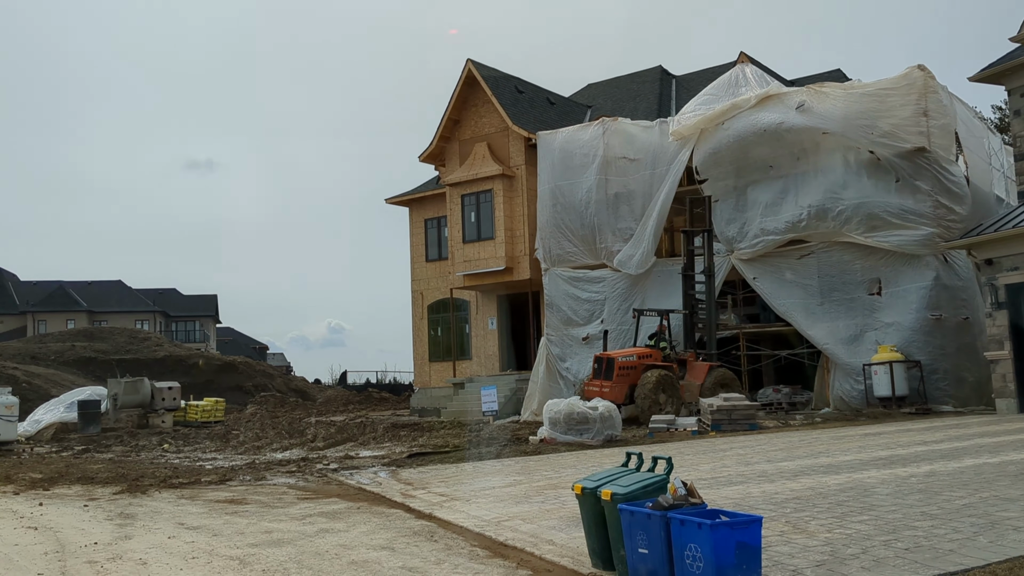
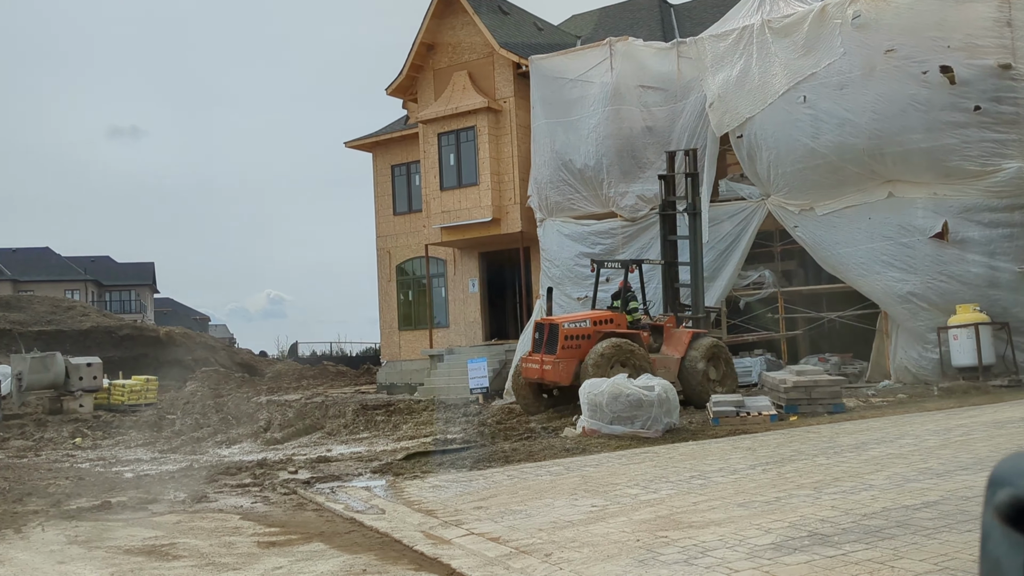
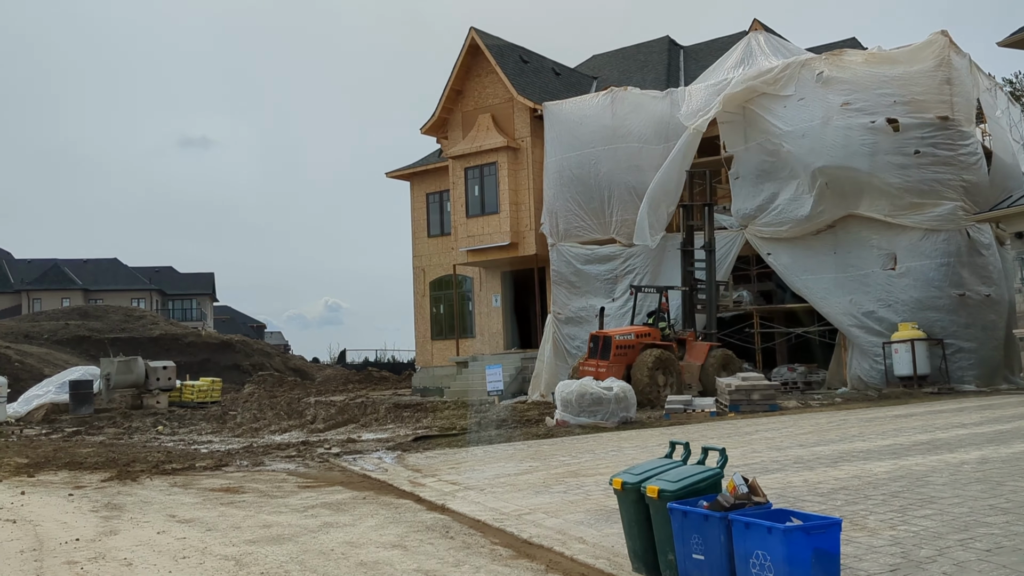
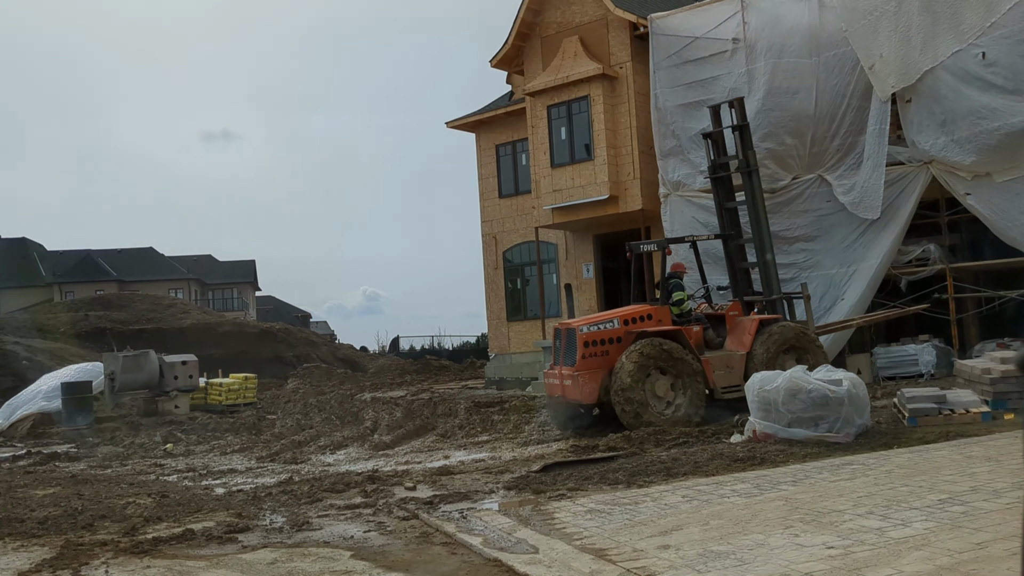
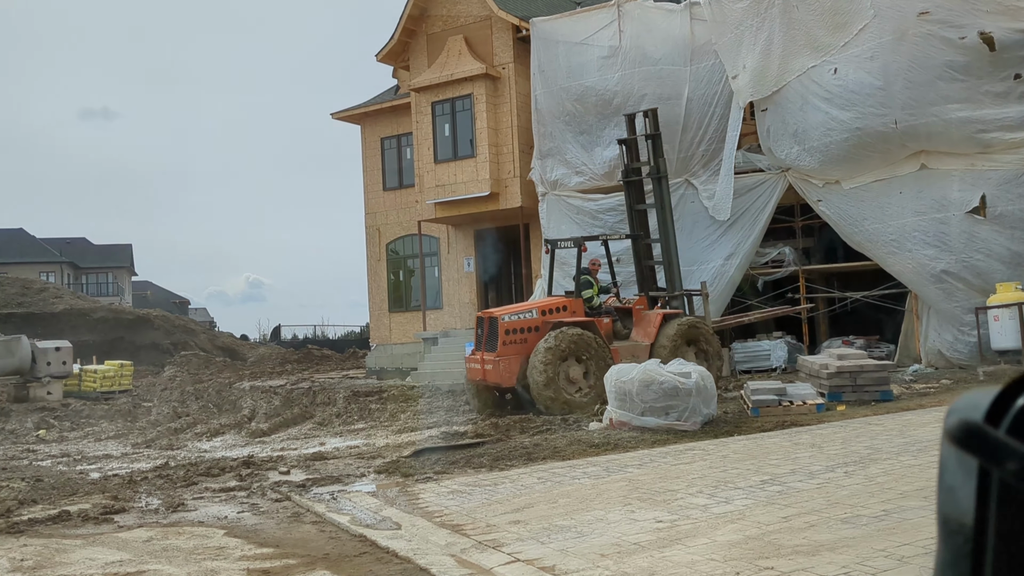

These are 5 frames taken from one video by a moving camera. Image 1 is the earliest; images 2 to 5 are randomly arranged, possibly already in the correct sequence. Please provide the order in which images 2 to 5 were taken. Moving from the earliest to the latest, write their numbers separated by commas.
3, 2, 5, 4
